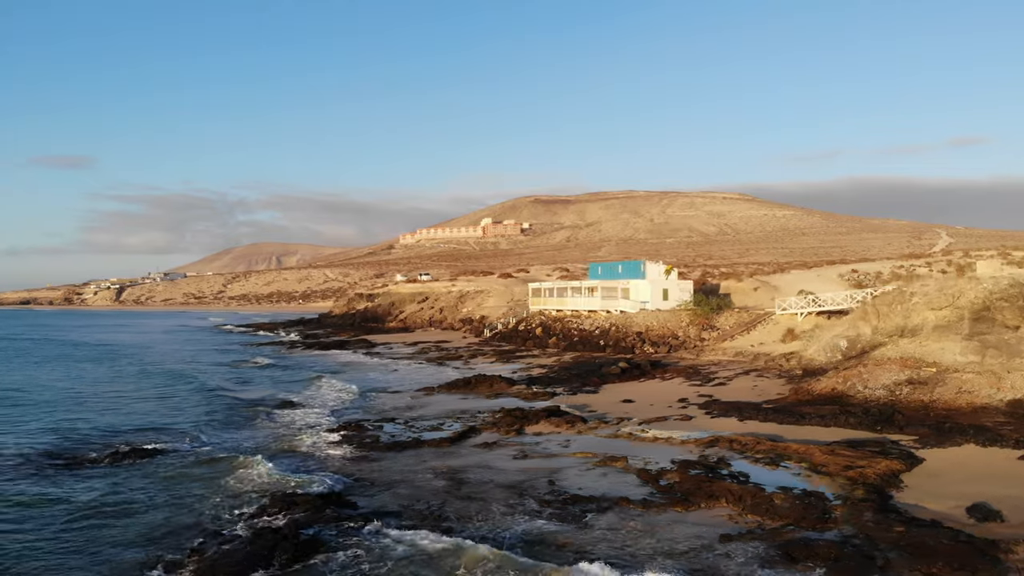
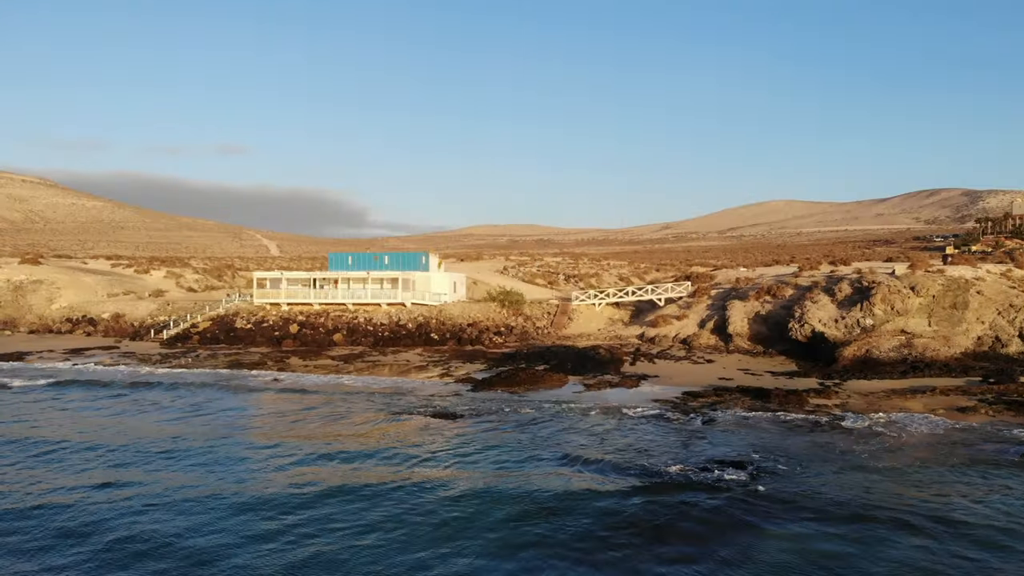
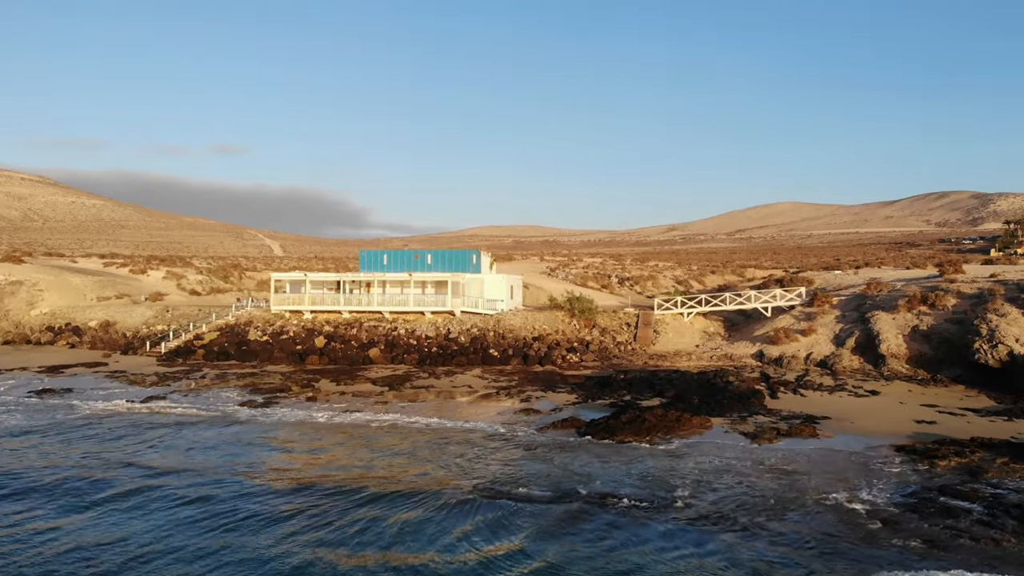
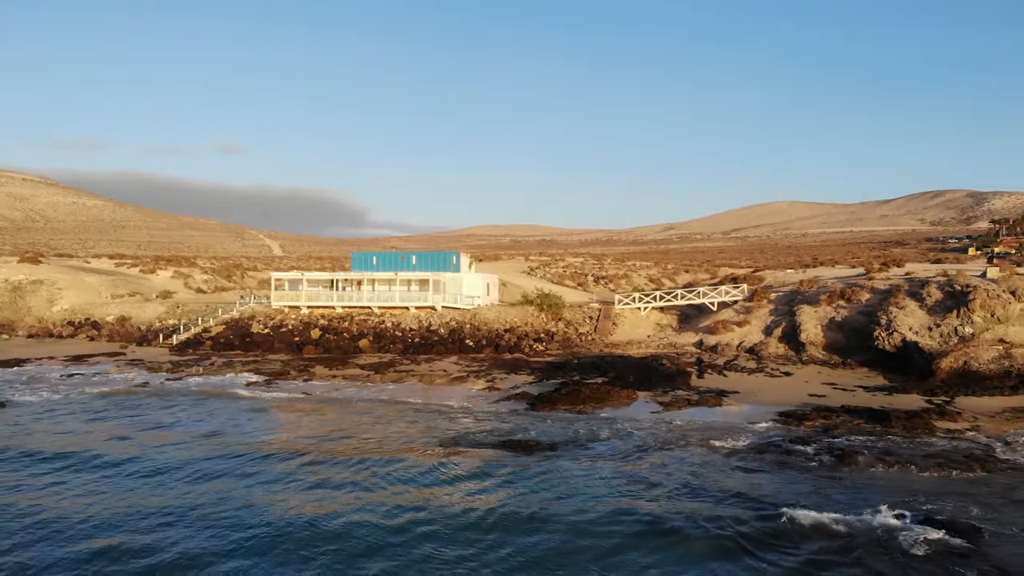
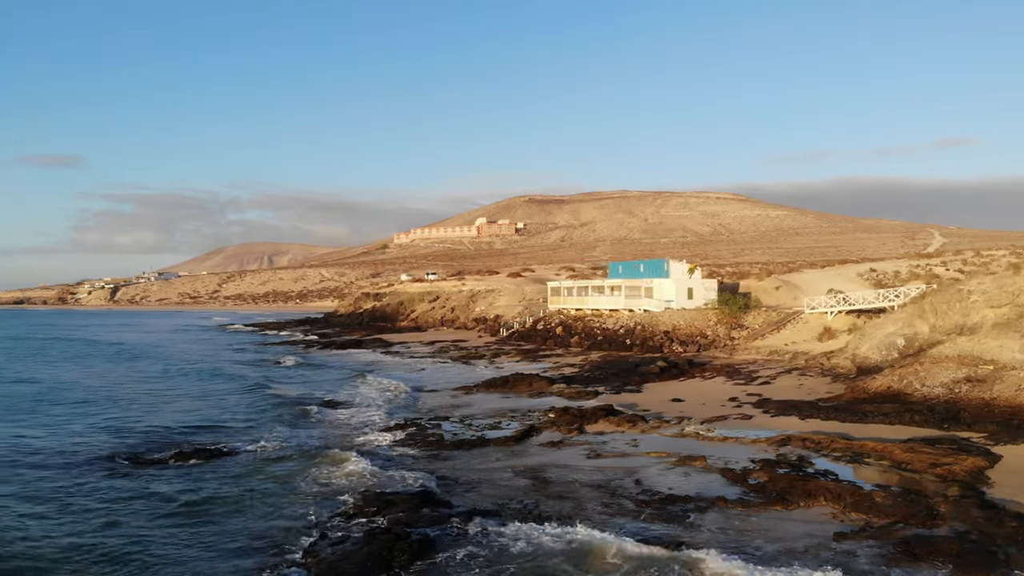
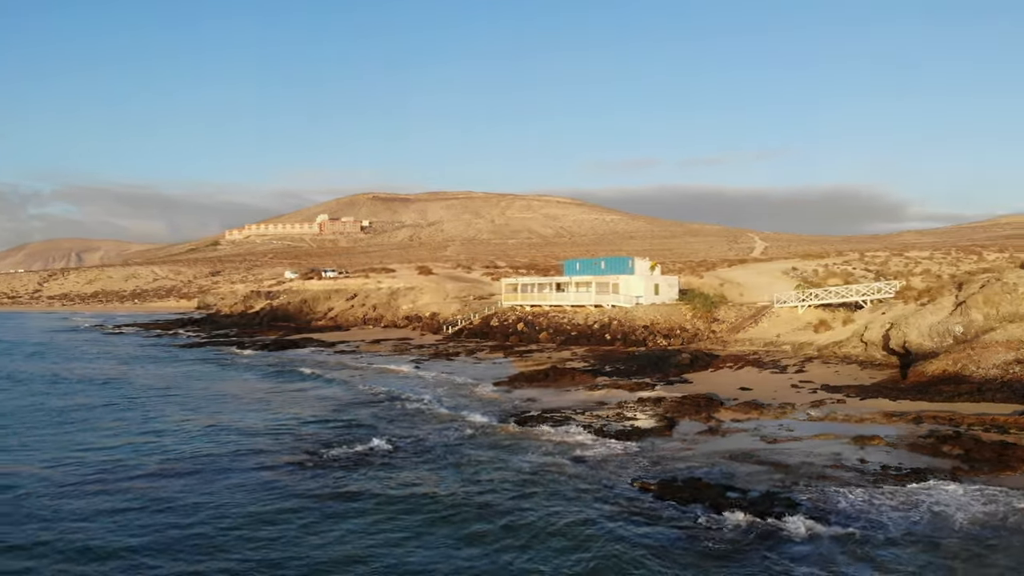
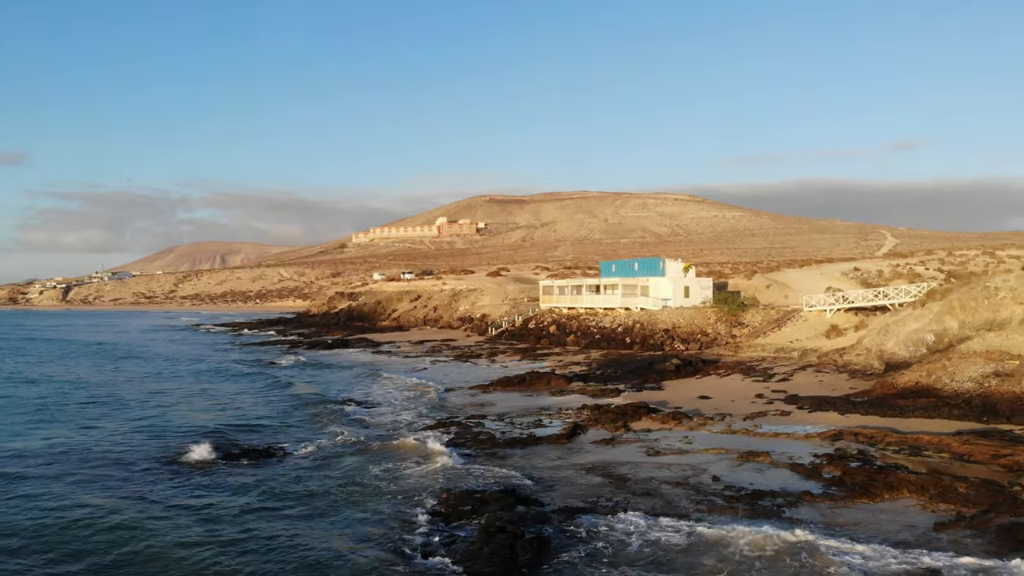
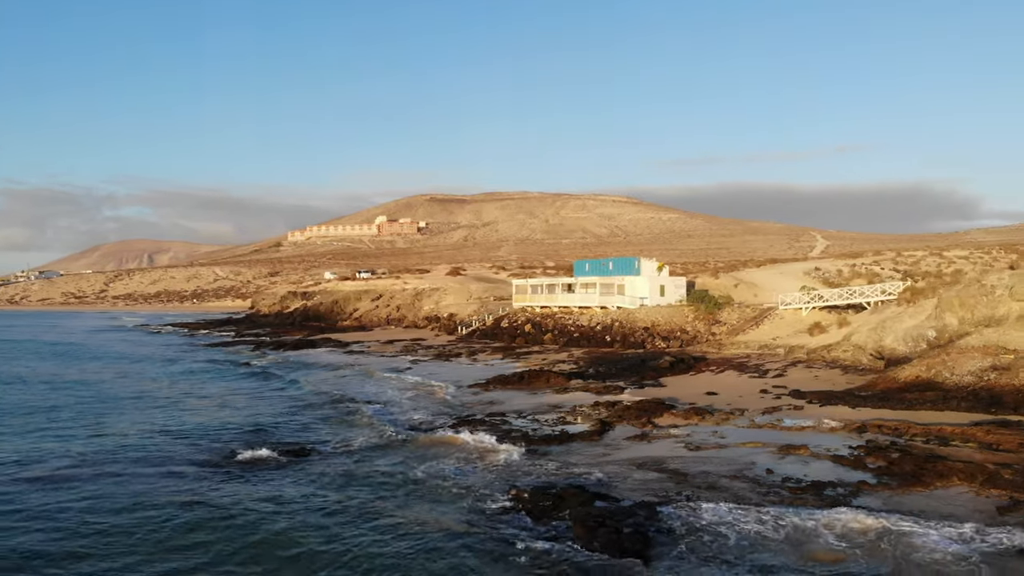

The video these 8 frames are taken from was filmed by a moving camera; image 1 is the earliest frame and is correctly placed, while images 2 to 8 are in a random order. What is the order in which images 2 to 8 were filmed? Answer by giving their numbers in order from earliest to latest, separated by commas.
5, 7, 8, 6, 2, 4, 3
